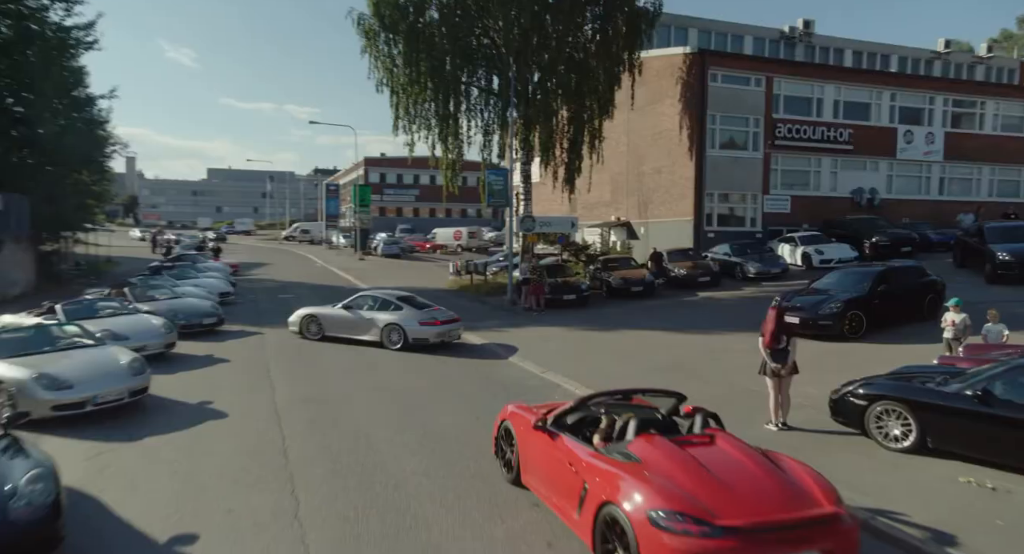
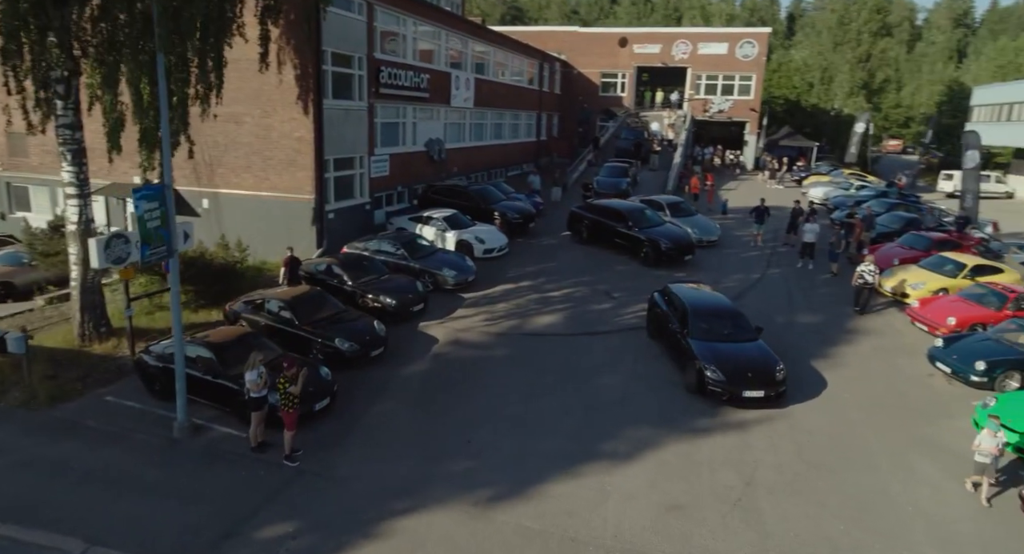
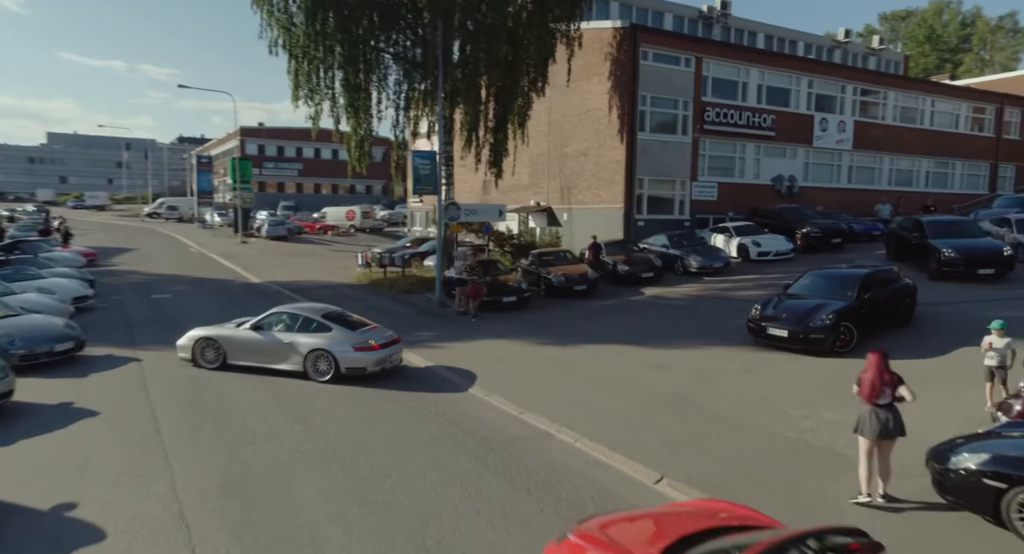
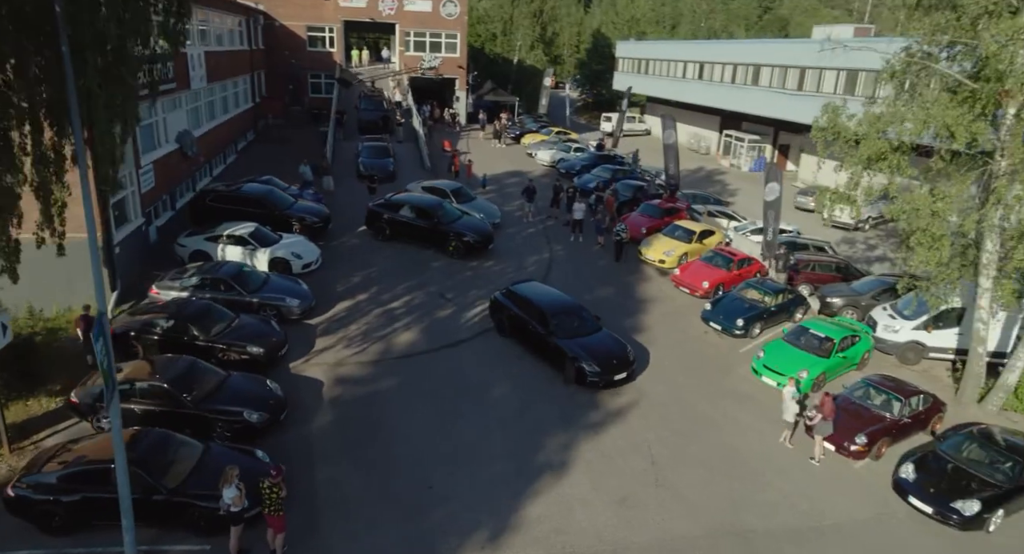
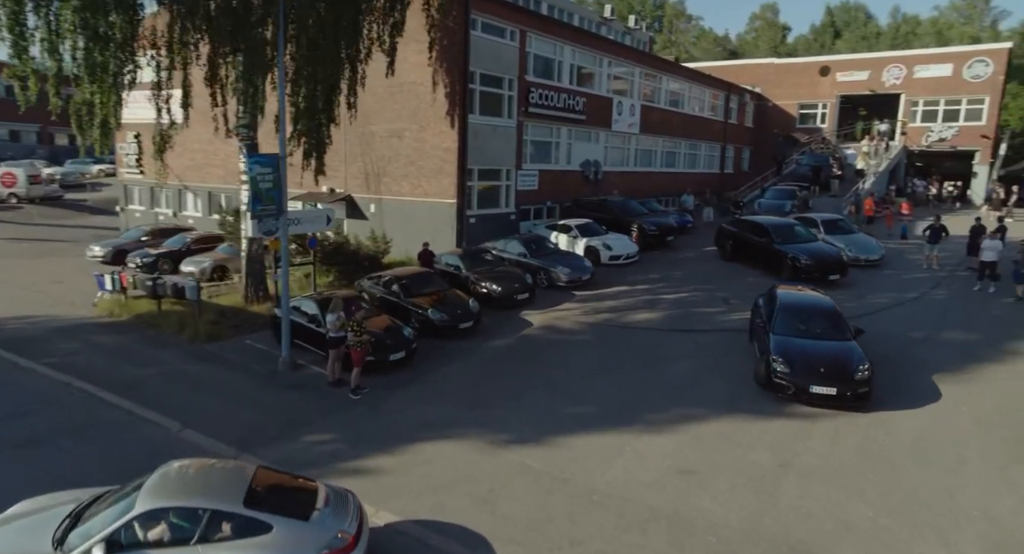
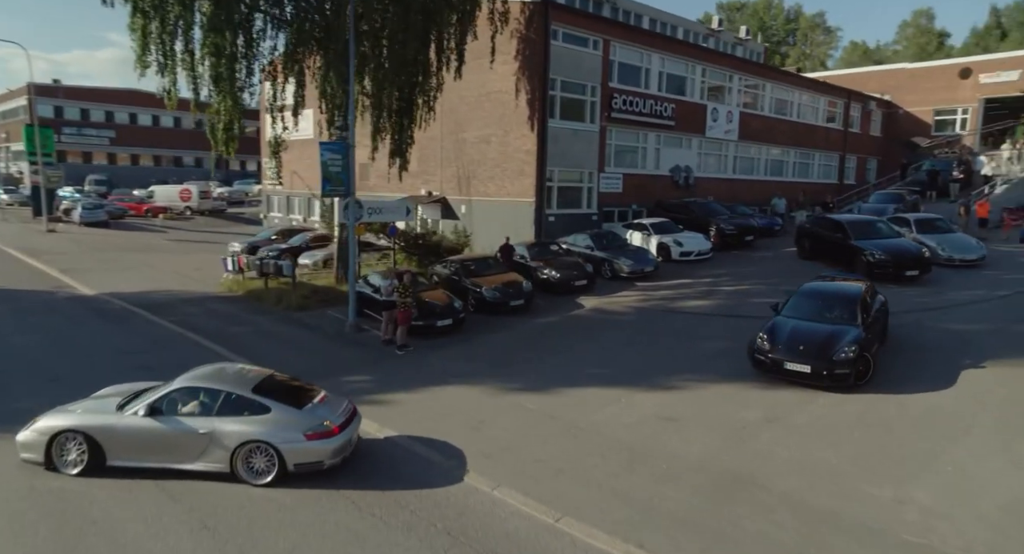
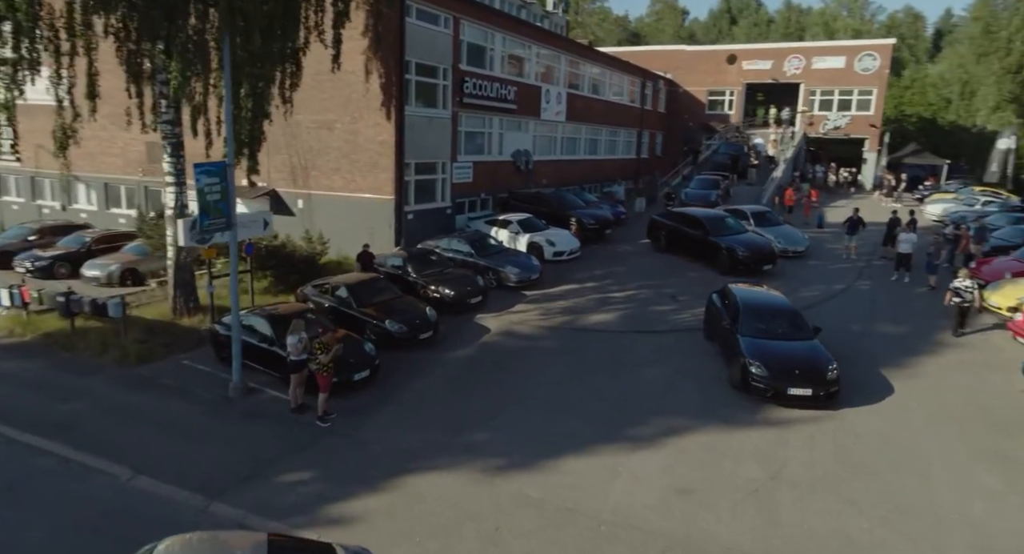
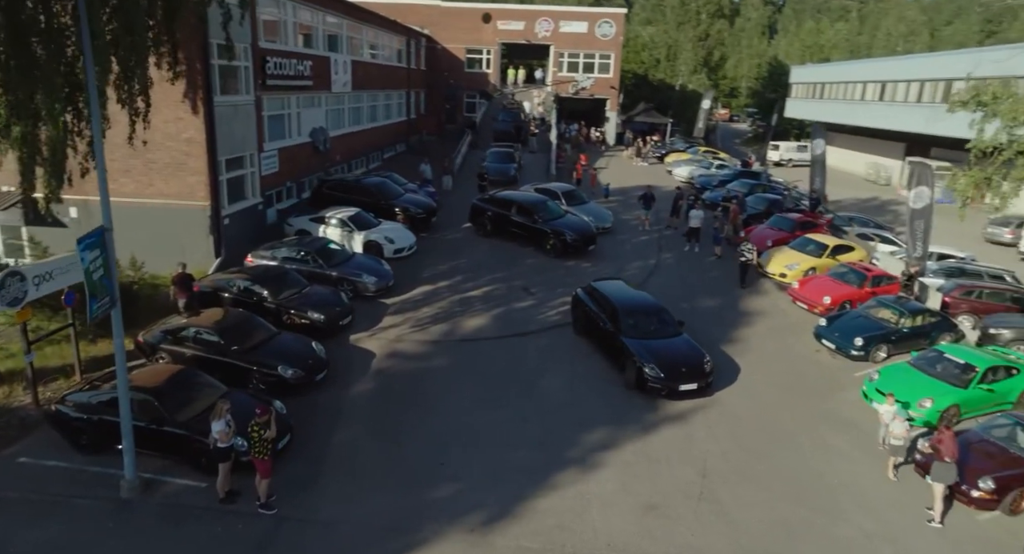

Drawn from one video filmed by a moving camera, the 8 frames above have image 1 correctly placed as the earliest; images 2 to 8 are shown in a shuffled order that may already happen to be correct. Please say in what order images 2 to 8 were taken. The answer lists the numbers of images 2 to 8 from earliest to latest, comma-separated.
3, 6, 5, 7, 2, 8, 4
